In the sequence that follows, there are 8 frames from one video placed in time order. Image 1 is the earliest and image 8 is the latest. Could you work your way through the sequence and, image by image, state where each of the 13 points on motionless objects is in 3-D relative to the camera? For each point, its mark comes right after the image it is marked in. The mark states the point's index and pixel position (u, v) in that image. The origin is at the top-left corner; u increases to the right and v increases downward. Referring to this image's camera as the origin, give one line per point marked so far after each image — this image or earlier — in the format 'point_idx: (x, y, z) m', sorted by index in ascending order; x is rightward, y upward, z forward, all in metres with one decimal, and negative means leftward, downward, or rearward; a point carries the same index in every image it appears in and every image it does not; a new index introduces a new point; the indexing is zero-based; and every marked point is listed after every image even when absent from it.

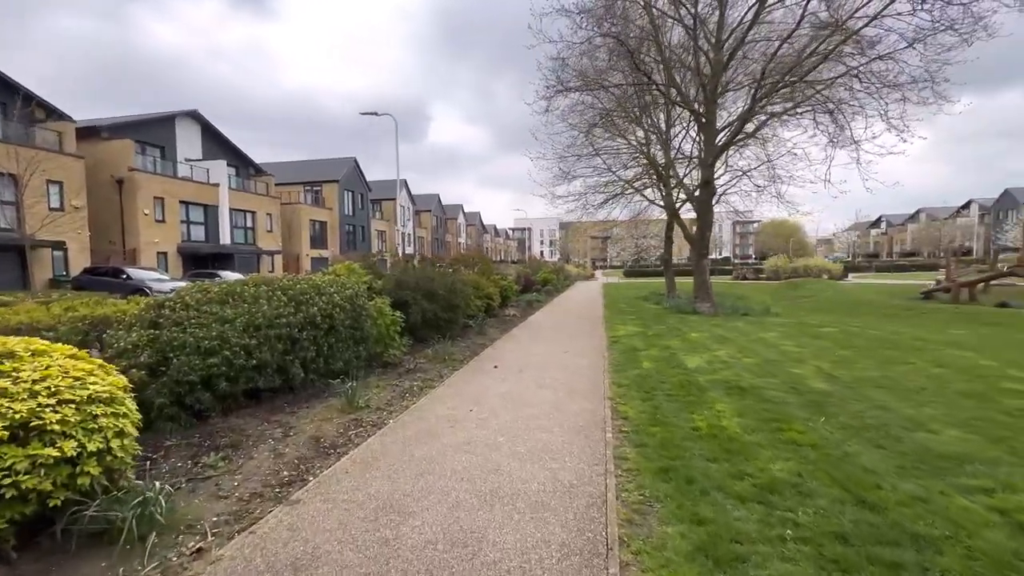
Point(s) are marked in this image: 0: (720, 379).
0: (+3.8, -1.7, +8.3) m
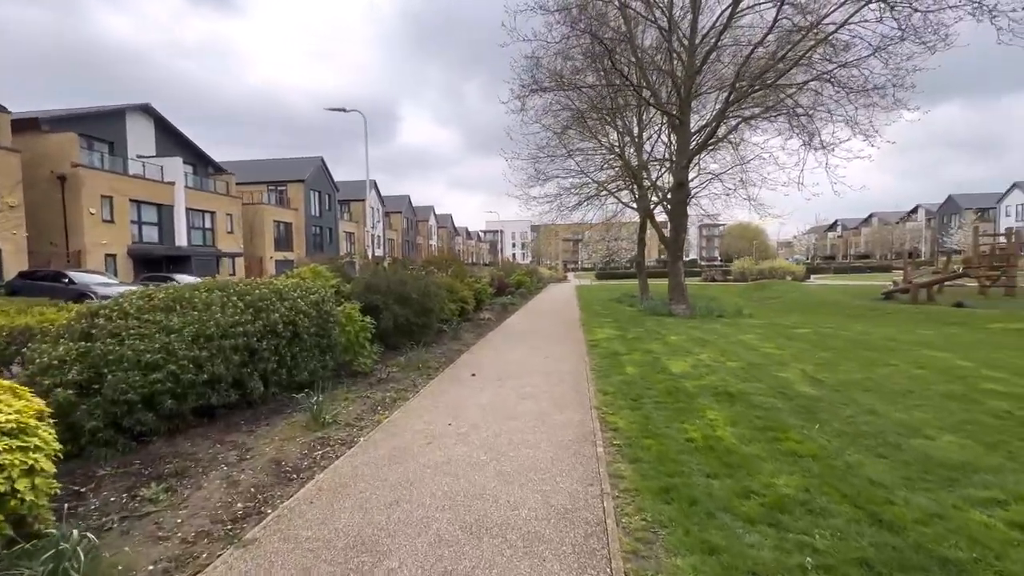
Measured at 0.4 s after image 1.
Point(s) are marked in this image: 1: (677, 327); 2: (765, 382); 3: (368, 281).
0: (+3.5, -1.7, +8.1) m
1: (+5.7, -1.4, +15.5) m
2: (+4.6, -1.7, +8.1) m
3: (-3.9, +0.2, +12.4) m
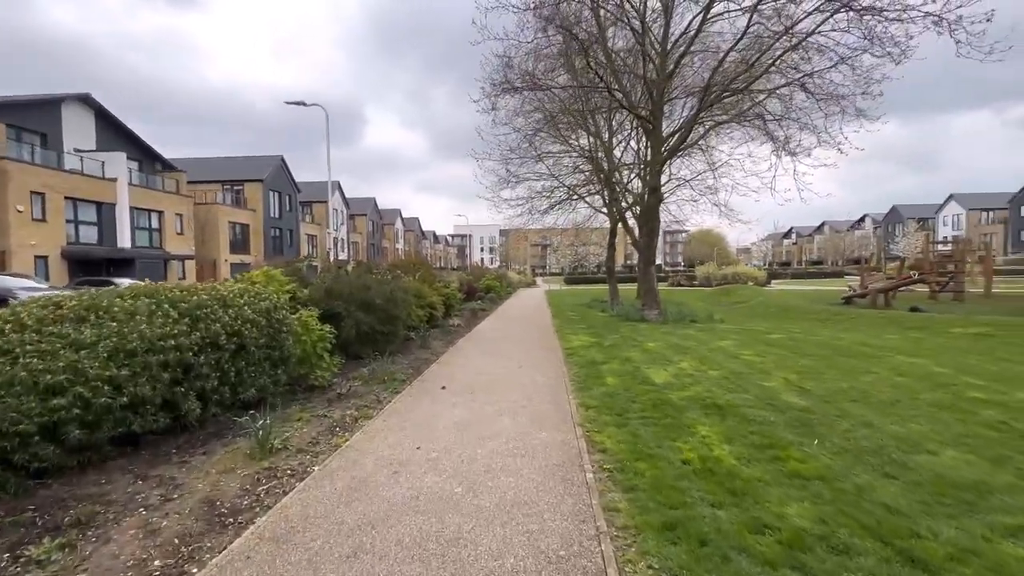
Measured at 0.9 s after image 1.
0: (+3.1, -1.8, +7.6) m
1: (+4.7, -1.5, +15.2) m
2: (+4.1, -1.8, +7.8) m
3: (-4.7, 0.0, +11.5) m
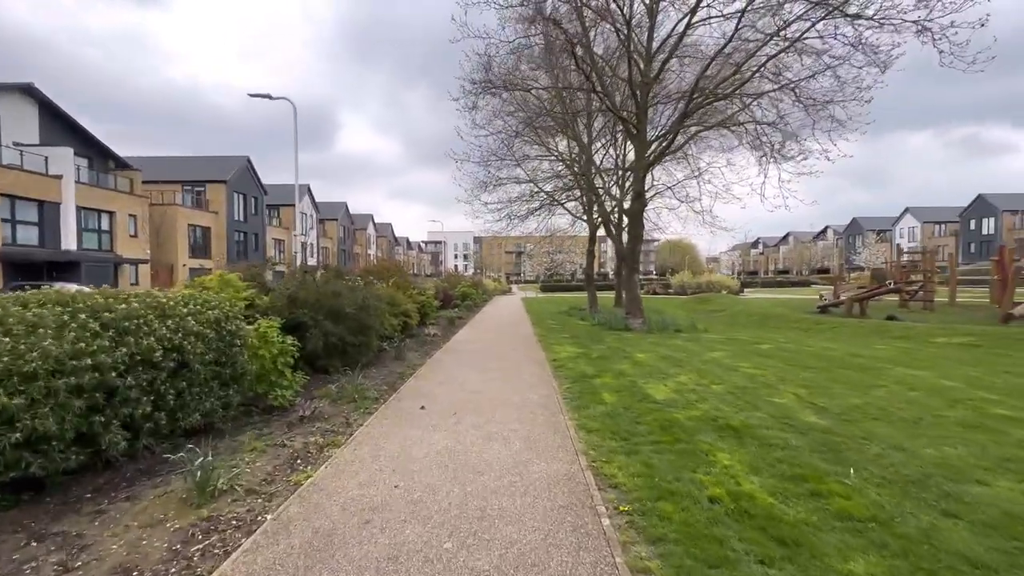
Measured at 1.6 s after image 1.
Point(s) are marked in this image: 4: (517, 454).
0: (+2.9, -1.9, +6.9) m
1: (+4.1, -1.8, +14.6) m
2: (+4.0, -1.9, +7.1) m
3: (-5.0, -0.1, +10.3) m
4: (+0.1, -2.1, +5.7) m
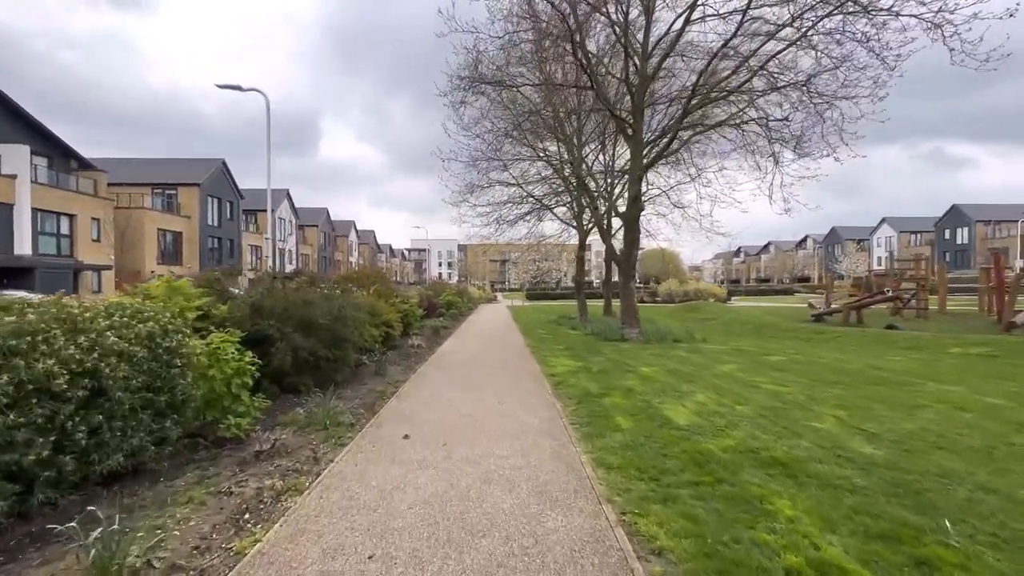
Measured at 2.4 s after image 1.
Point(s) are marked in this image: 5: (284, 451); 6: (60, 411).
0: (+2.9, -2.0, +5.9) m
1: (+3.9, -2.0, +13.6) m
2: (+4.0, -2.0, +6.1) m
3: (-5.1, -0.3, +9.1) m
4: (+0.1, -2.2, +4.6) m
5: (-3.2, -2.2, +6.2) m
6: (-4.3, -1.1, +4.3) m
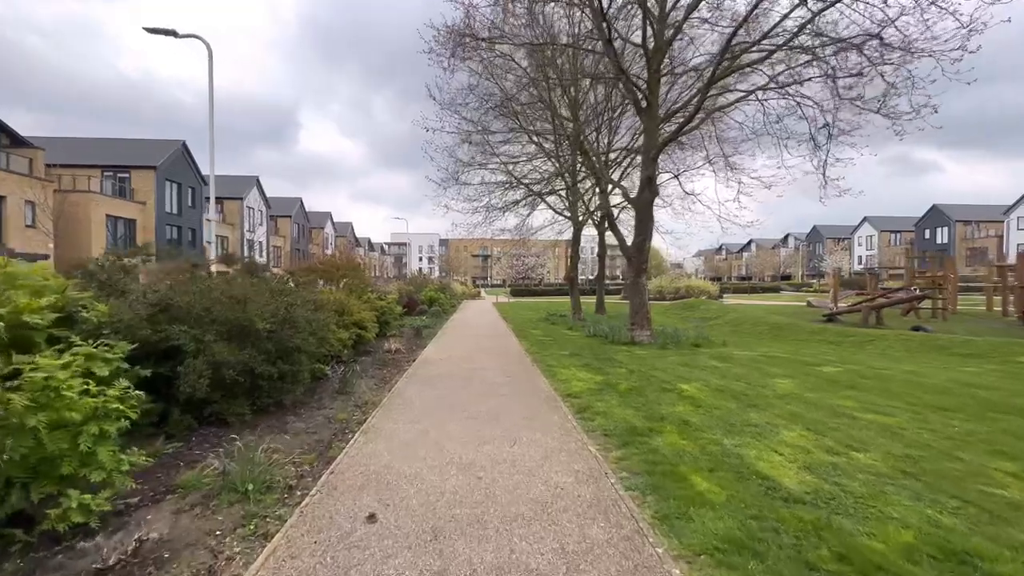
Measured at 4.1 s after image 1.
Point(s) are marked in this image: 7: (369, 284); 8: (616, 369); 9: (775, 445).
0: (+3.2, -2.0, +3.6) m
1: (+3.8, -1.9, +11.3) m
2: (+4.3, -2.0, +3.9) m
3: (-4.9, -0.1, +6.4) m
4: (+0.5, -2.1, +2.1) m
5: (-2.9, -2.2, +3.6) m
6: (-3.9, -1.1, +1.6) m
7: (-5.3, +0.1, +16.5) m
8: (+2.5, -1.9, +10.6) m
9: (+3.2, -2.0, +5.6) m
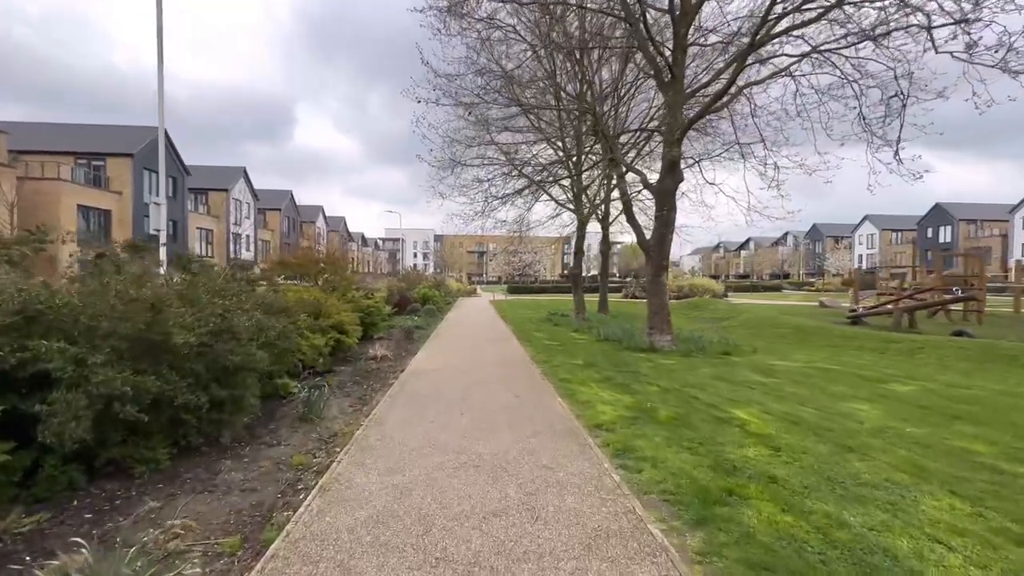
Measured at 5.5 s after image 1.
0: (+3.5, -2.1, +1.7) m
1: (+4.0, -1.9, +9.4) m
2: (+4.5, -2.1, +2.0) m
3: (-4.7, -0.1, +4.4) m
4: (+0.7, -2.2, +0.3) m
5: (-2.6, -2.2, +1.7) m
6: (-3.7, -1.1, -0.3) m
7: (-5.2, +0.2, +14.6) m
8: (+2.6, -1.9, +8.8) m
9: (+3.4, -2.0, +3.7) m
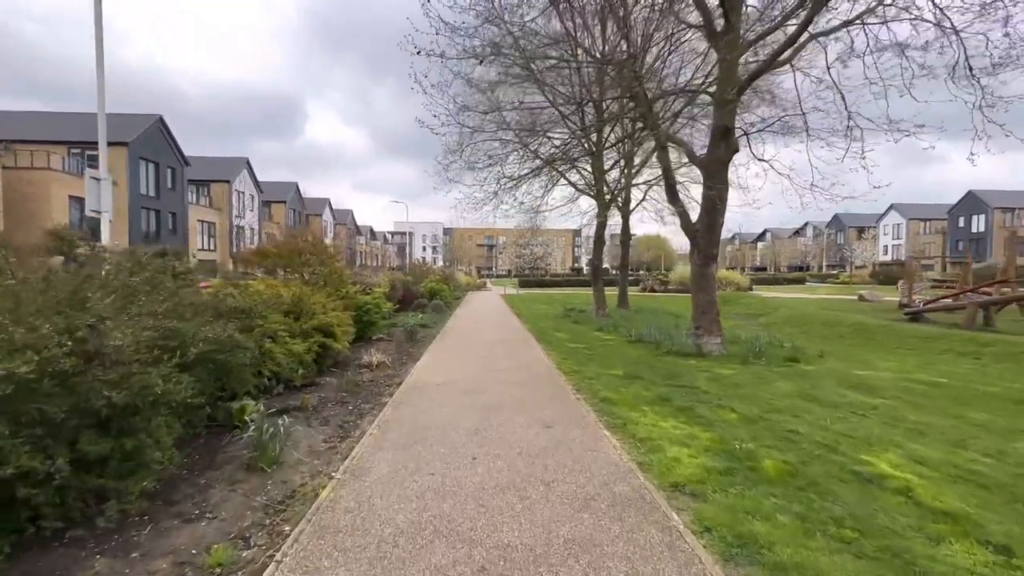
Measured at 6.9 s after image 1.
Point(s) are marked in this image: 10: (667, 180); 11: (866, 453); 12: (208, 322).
0: (+3.7, -2.1, -0.5) m
1: (+4.4, -1.8, +7.2) m
2: (+4.8, -2.0, -0.2) m
3: (-4.4, -0.1, +2.3) m
4: (+1.0, -2.2, -1.9) m
5: (-2.4, -2.2, -0.4) m
6: (-3.4, -1.1, -2.4) m
7: (-4.7, +0.4, +12.5) m
8: (+3.0, -1.8, +6.6) m
9: (+3.8, -2.0, +1.5) m
10: (+4.0, +2.7, +11.5) m
11: (+4.0, -1.8, +5.1) m
12: (-3.4, -0.4, +5.2) m
